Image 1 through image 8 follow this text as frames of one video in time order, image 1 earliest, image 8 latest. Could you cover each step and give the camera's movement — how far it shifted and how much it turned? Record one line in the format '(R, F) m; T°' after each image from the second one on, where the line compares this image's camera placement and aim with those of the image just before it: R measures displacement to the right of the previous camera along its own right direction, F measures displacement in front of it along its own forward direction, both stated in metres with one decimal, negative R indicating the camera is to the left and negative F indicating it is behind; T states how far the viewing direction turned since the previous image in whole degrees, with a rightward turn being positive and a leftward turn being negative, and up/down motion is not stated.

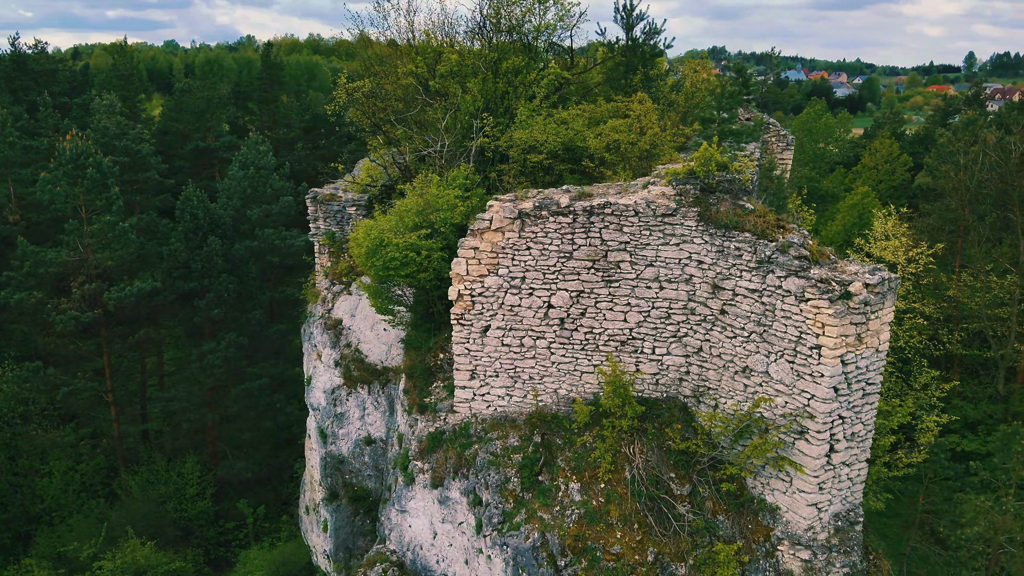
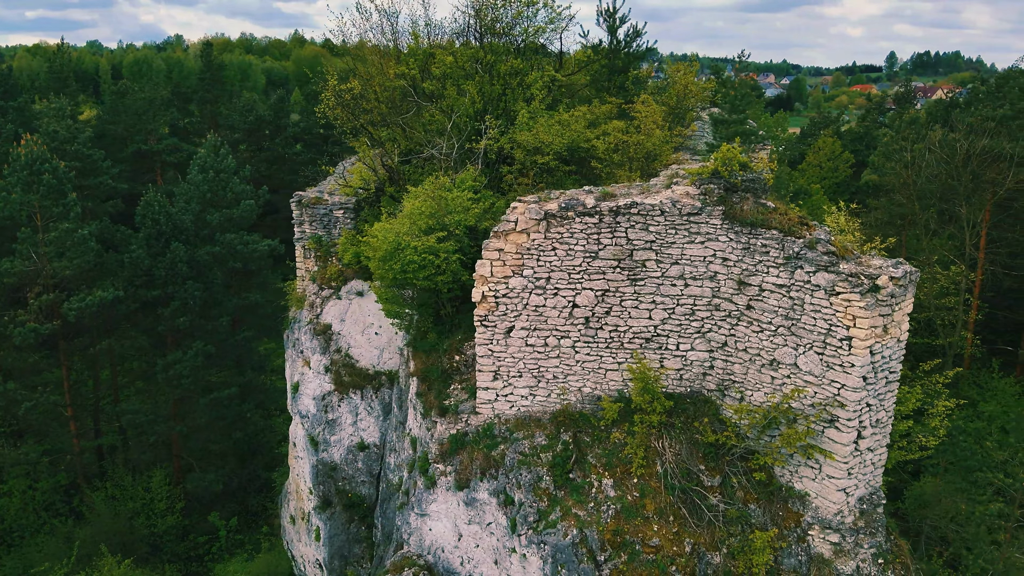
(-1.0, 0.0) m; +4°
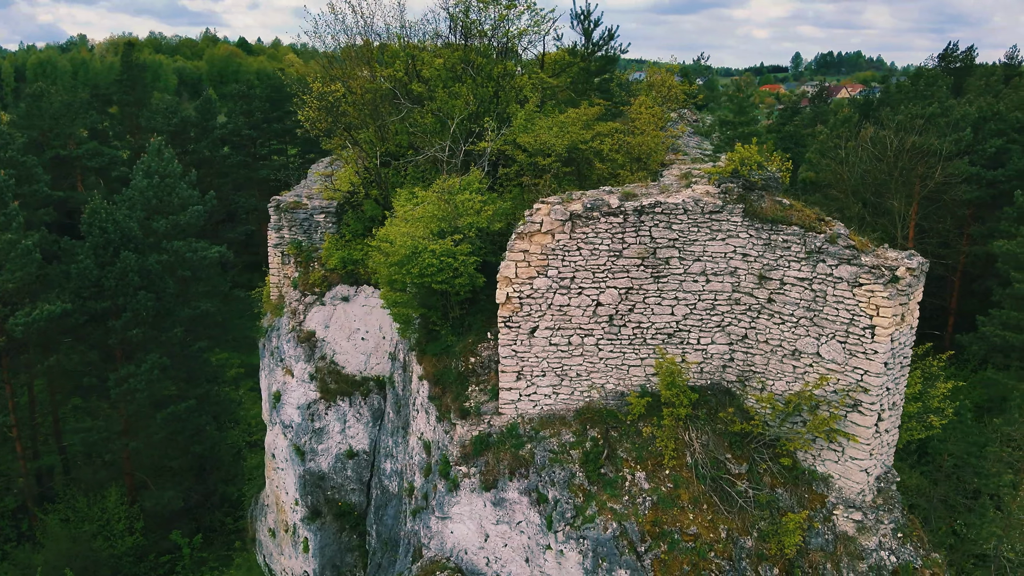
(-1.1, 0.0) m; +5°
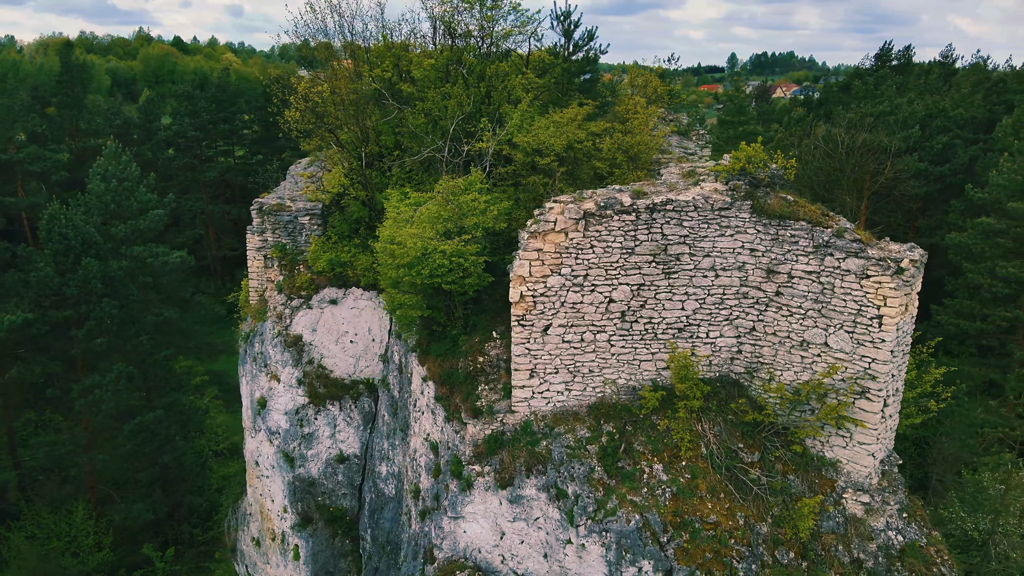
(-0.8, 0.0) m; +4°
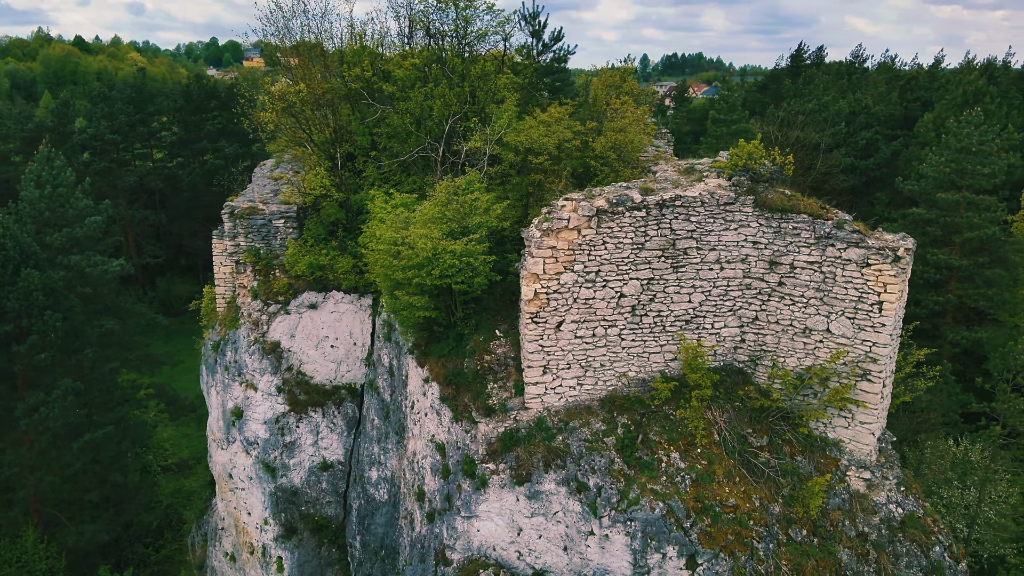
(-1.0, 0.0) m; +5°
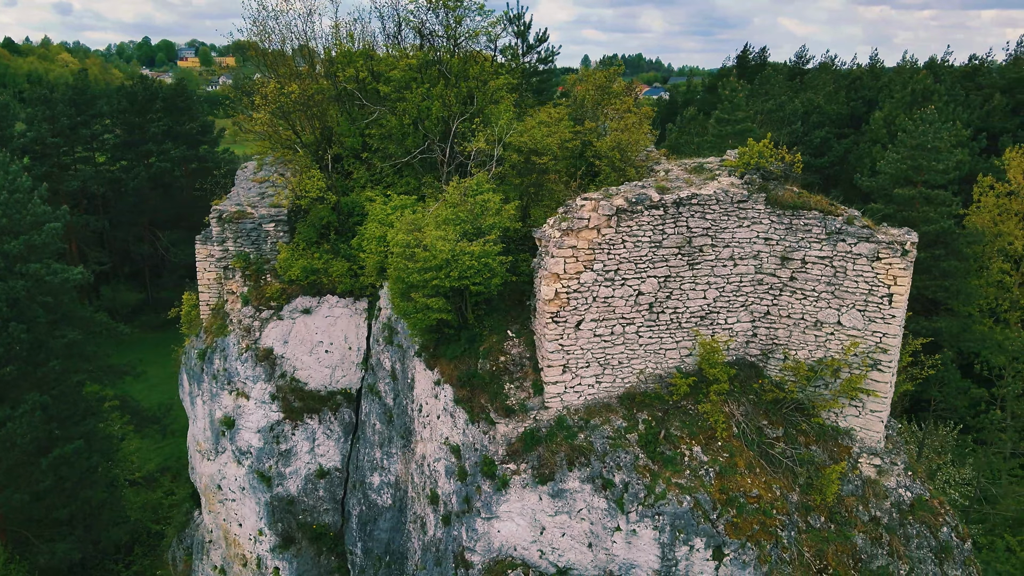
(-0.9, 0.0) m; +4°
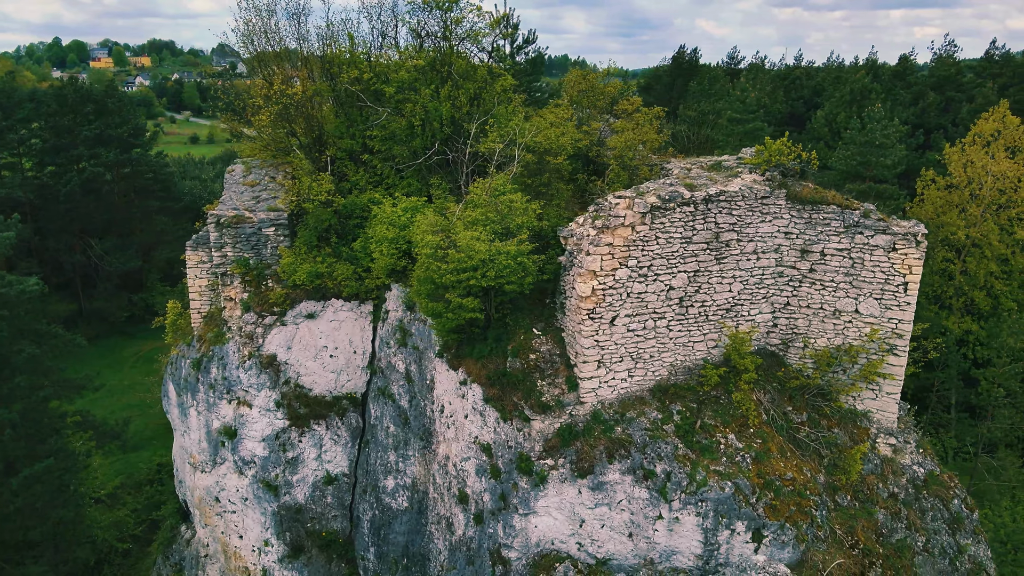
(-1.2, -0.1) m; +4°
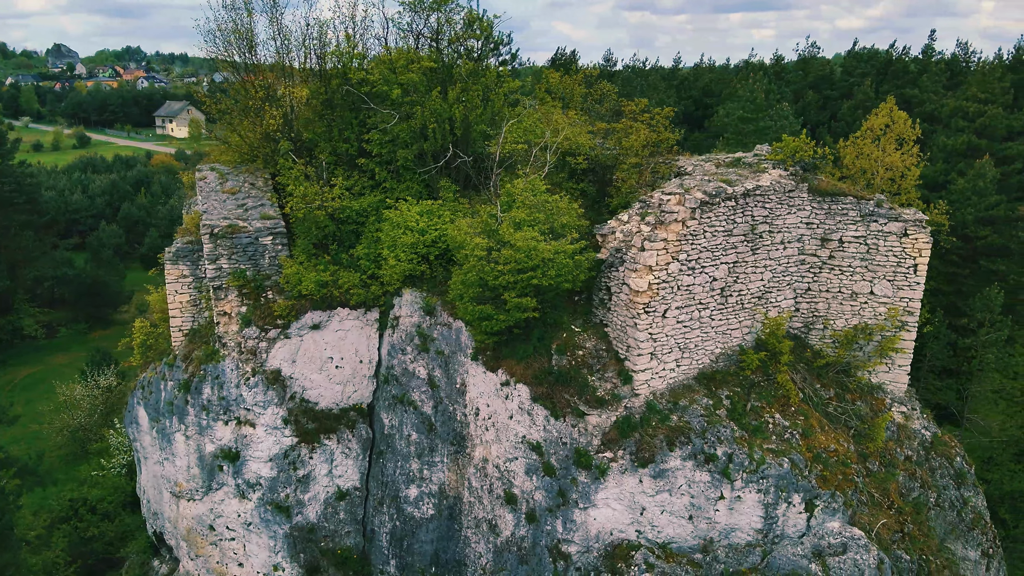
(-2.2, 0.0) m; +8°
